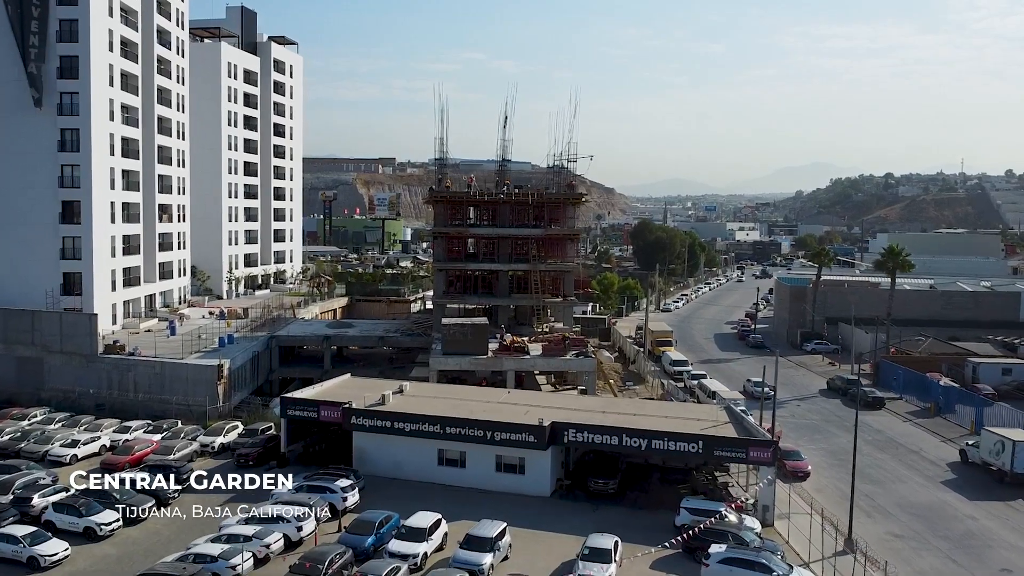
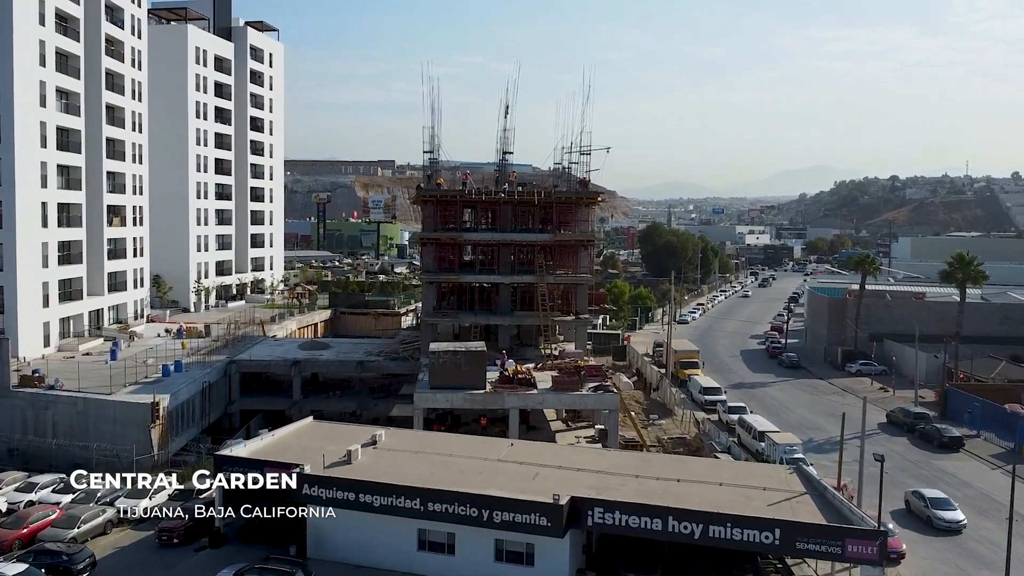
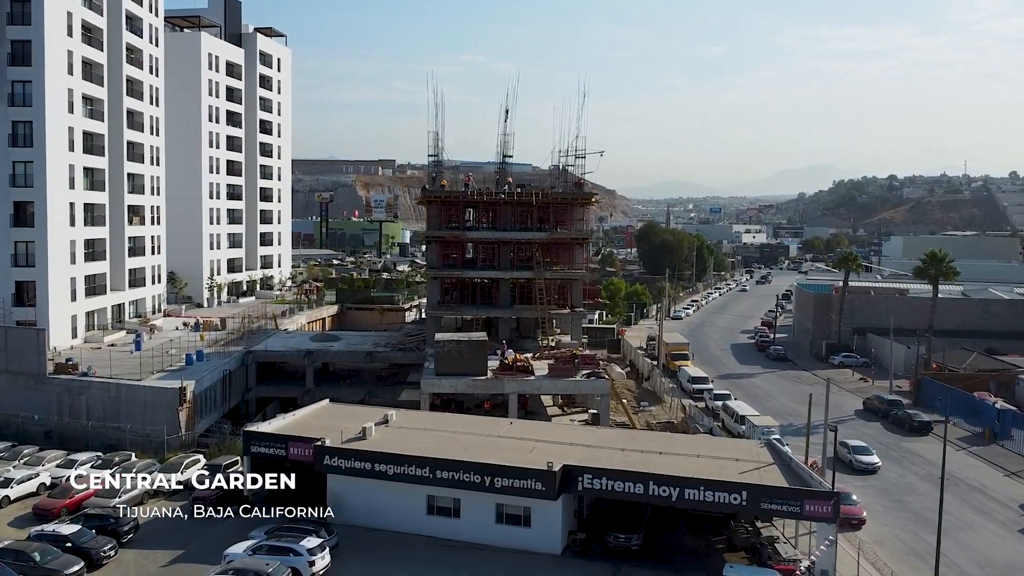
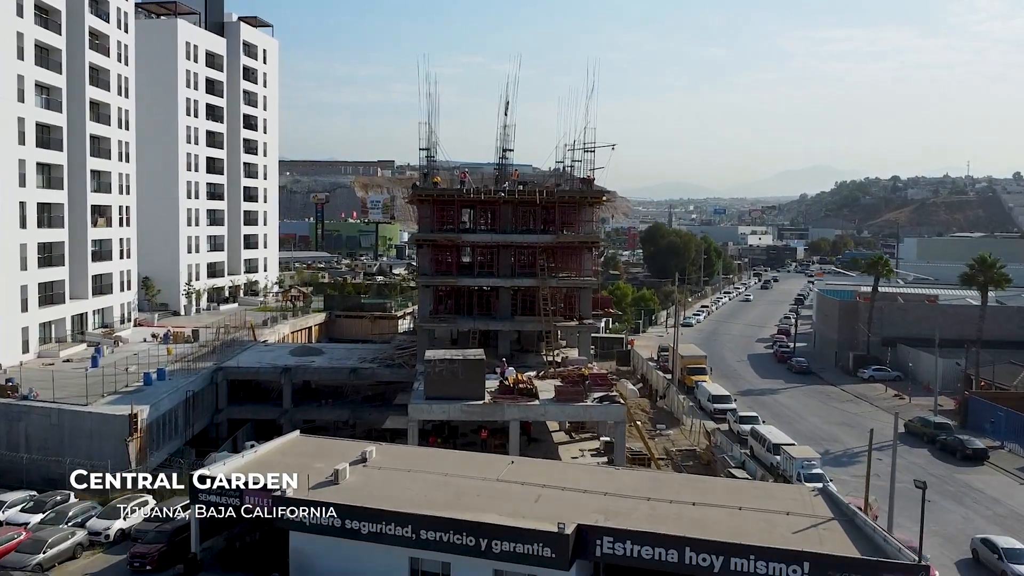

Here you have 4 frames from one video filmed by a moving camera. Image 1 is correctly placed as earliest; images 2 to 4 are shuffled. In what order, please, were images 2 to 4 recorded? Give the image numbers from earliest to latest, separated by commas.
3, 2, 4
